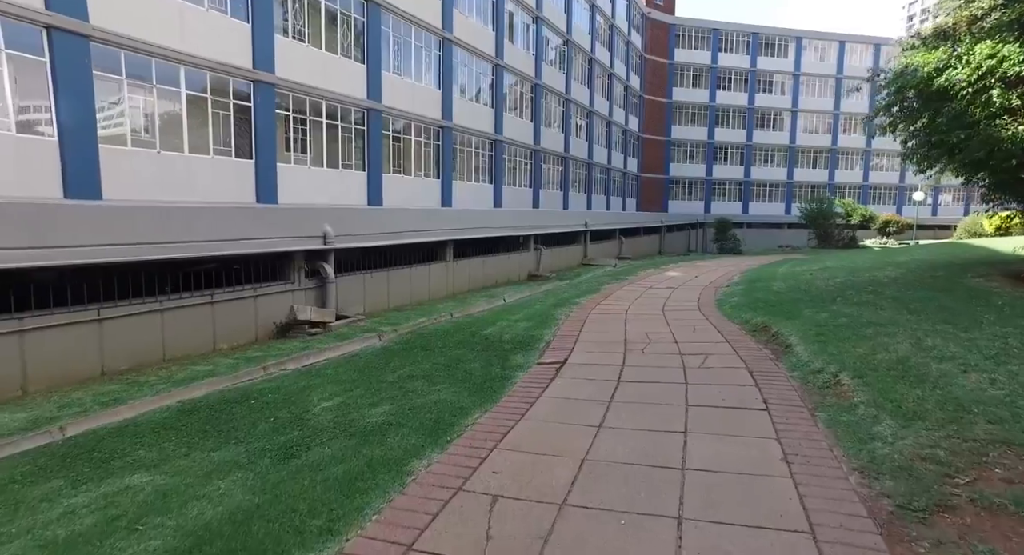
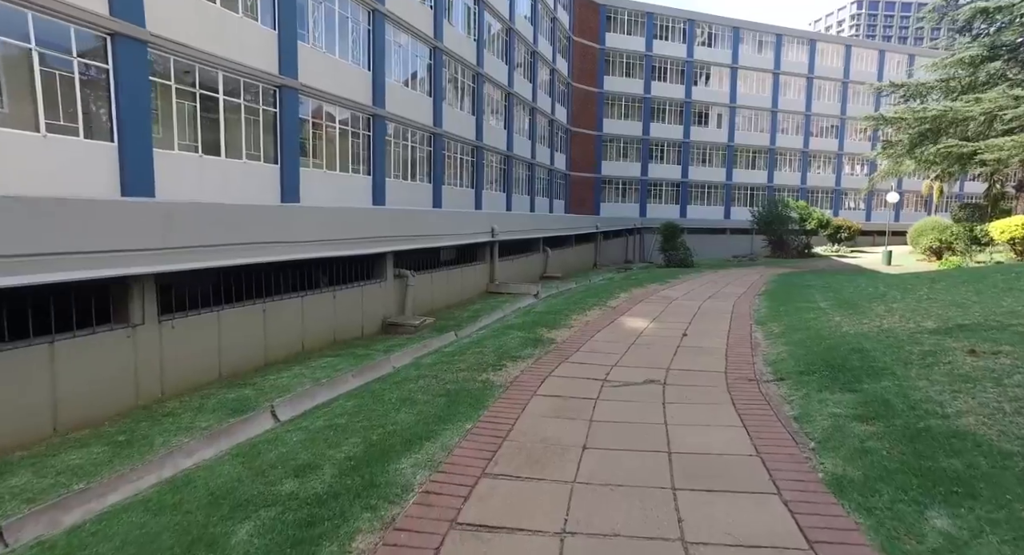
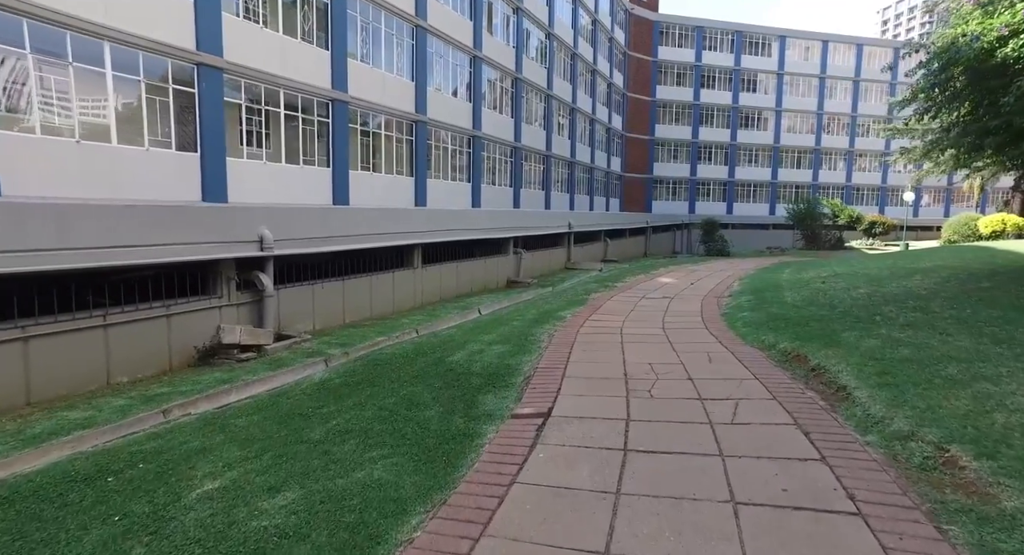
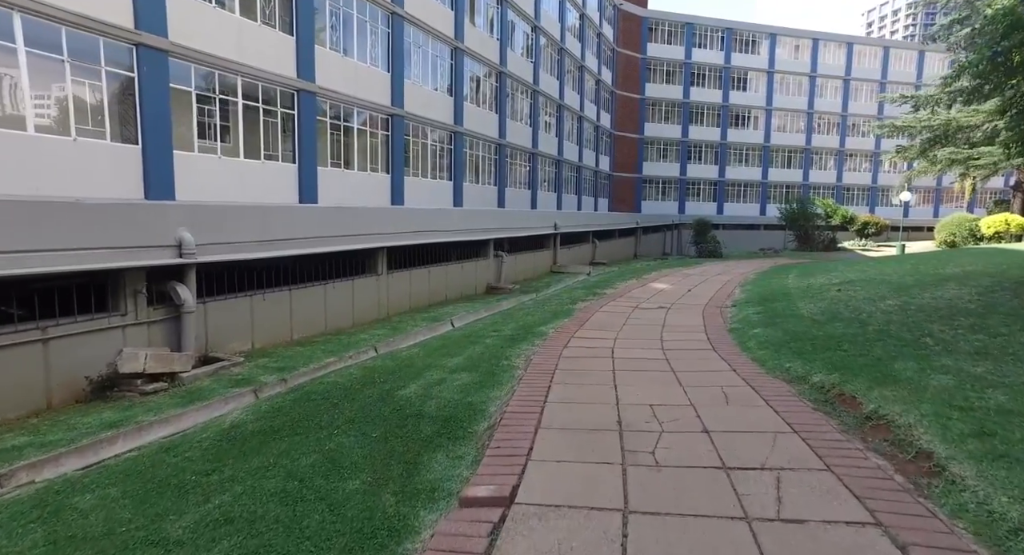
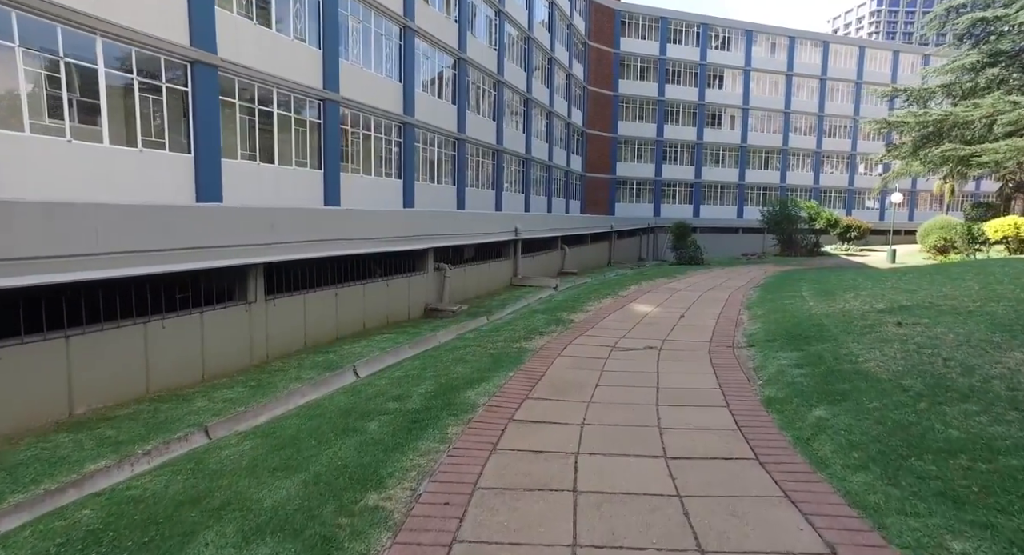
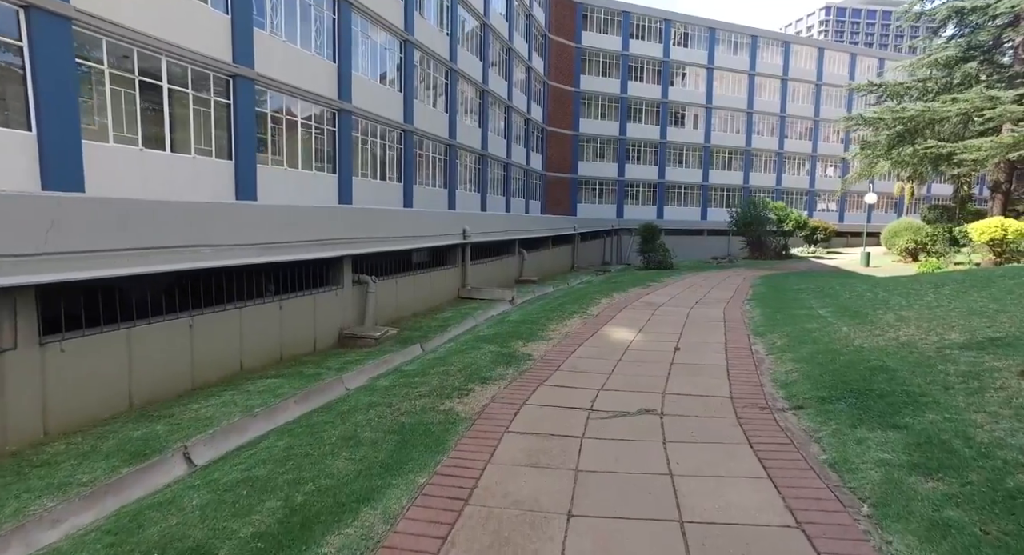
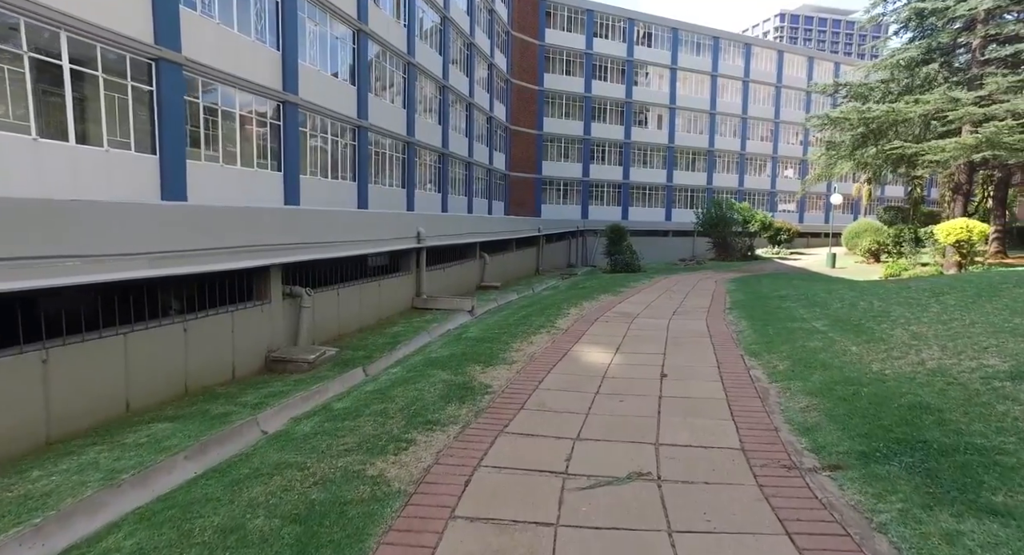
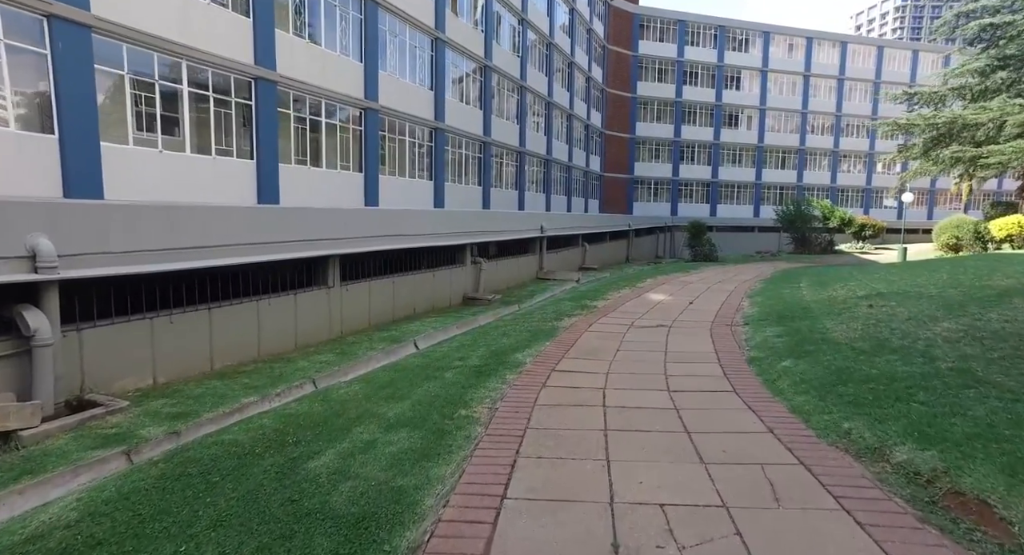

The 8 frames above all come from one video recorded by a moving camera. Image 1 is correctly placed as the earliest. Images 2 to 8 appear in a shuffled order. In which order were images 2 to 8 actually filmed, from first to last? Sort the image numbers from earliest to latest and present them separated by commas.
3, 4, 8, 5, 2, 6, 7
